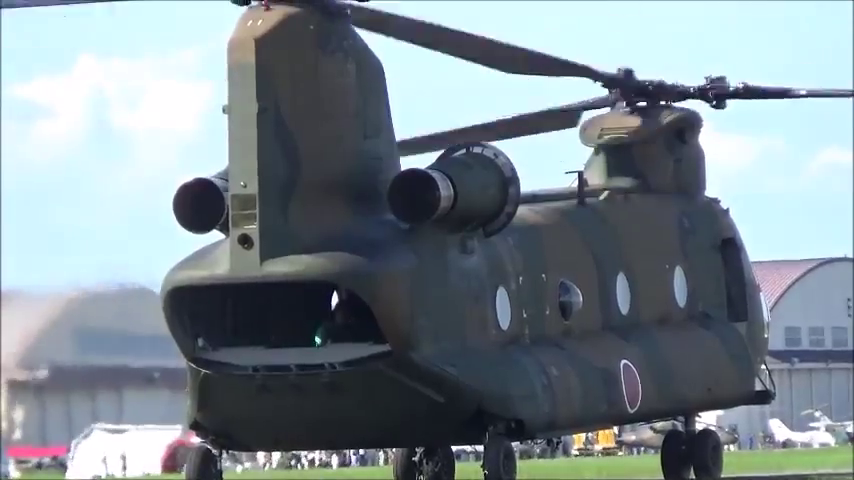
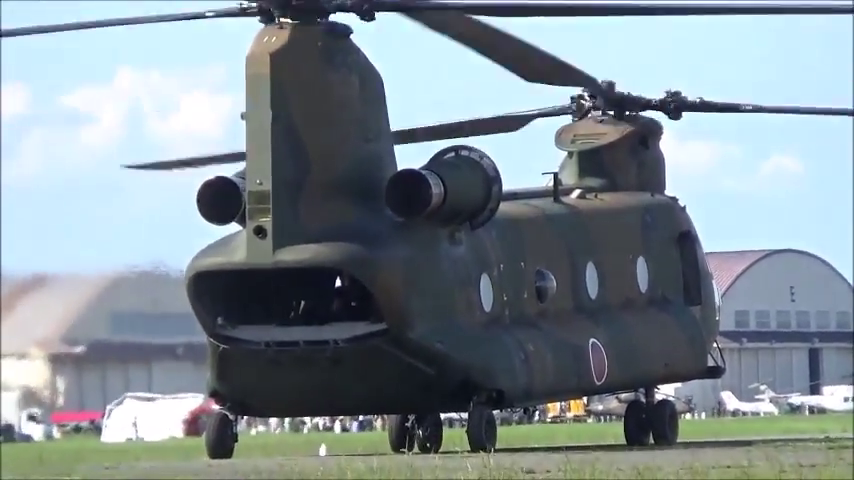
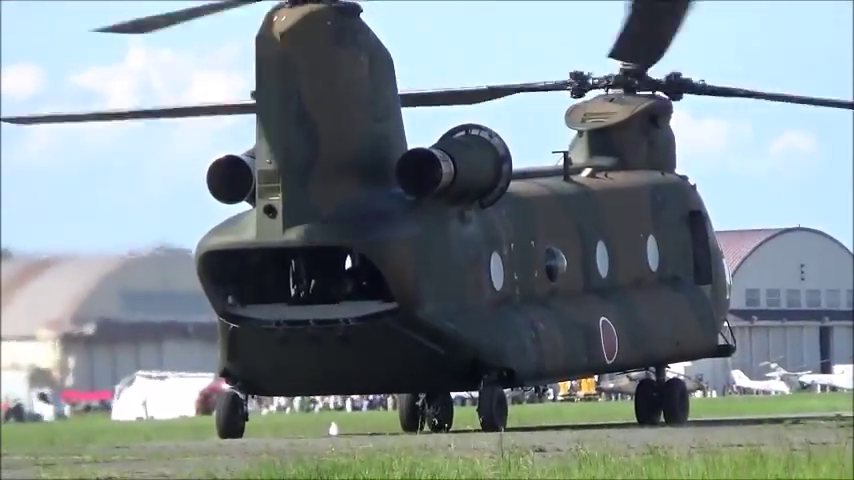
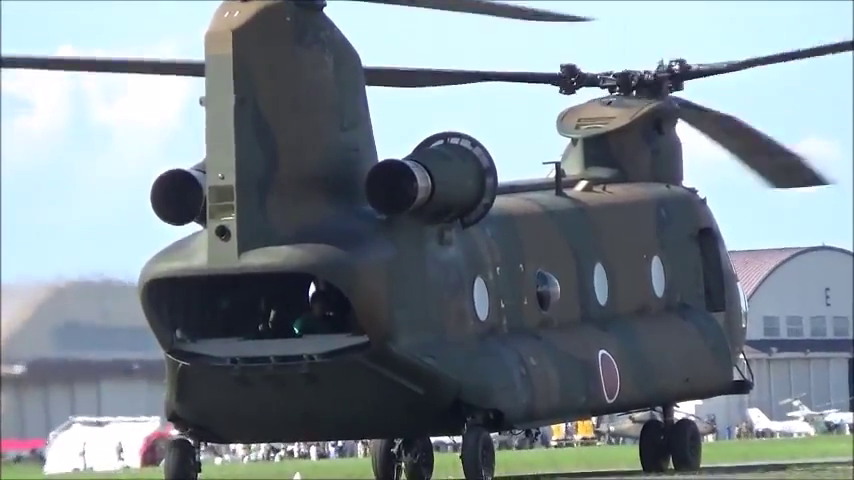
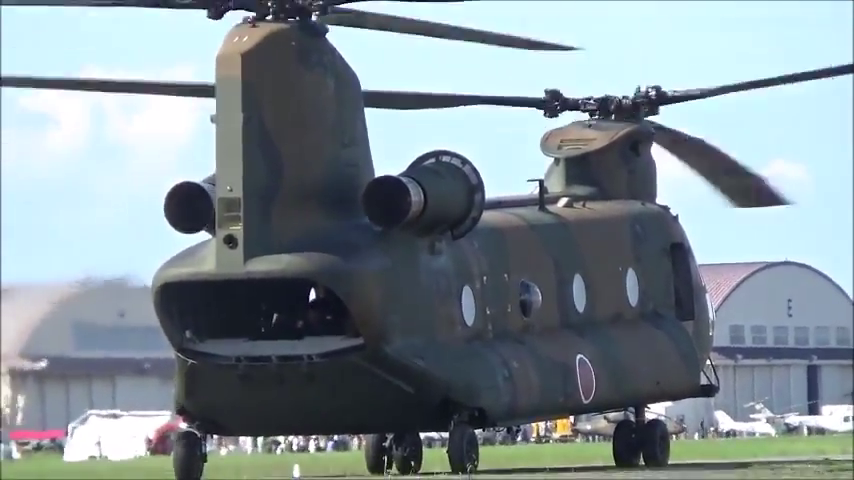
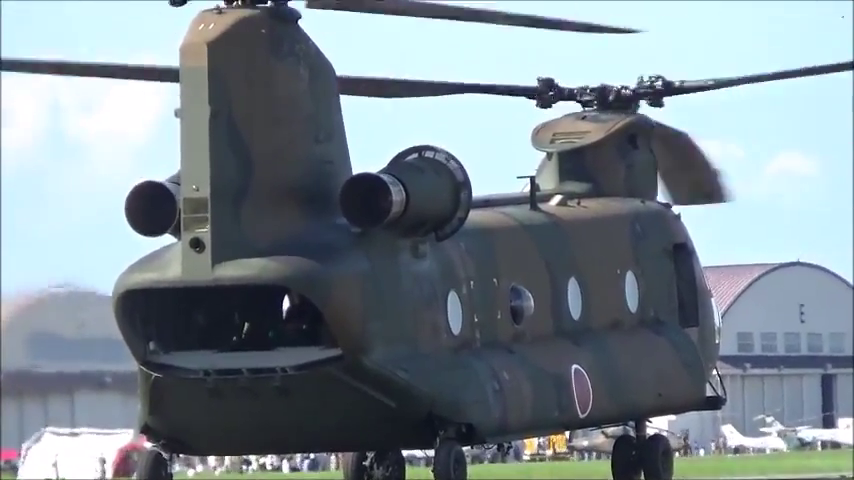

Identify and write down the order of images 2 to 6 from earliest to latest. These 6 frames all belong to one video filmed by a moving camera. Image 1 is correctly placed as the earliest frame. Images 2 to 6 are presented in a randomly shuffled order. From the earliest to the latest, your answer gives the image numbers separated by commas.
4, 6, 5, 2, 3
